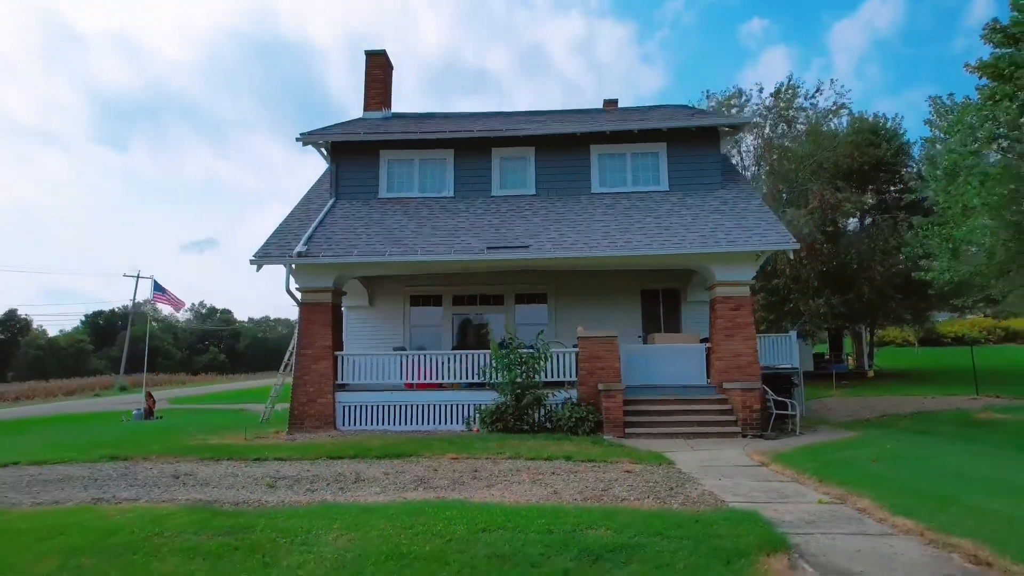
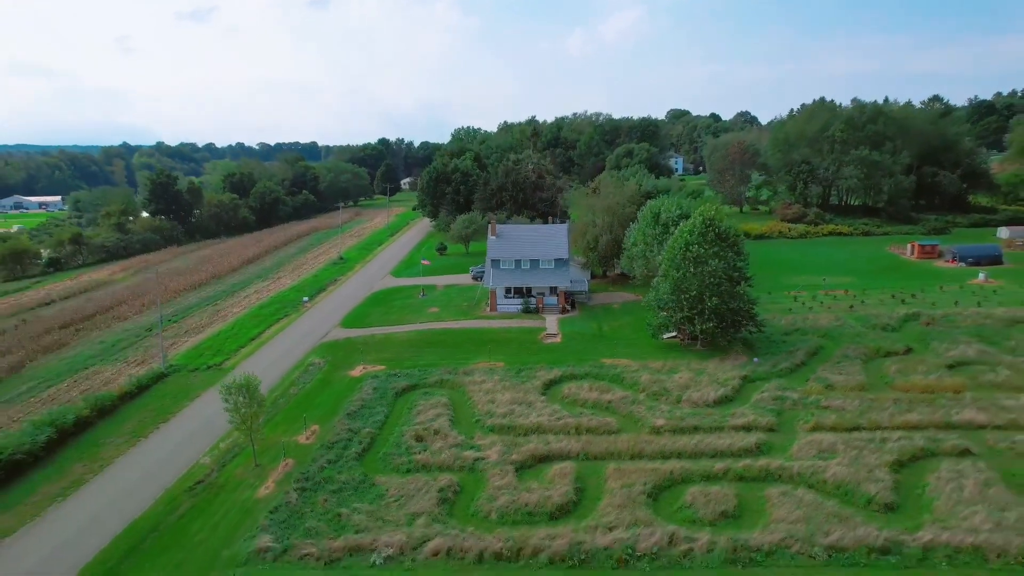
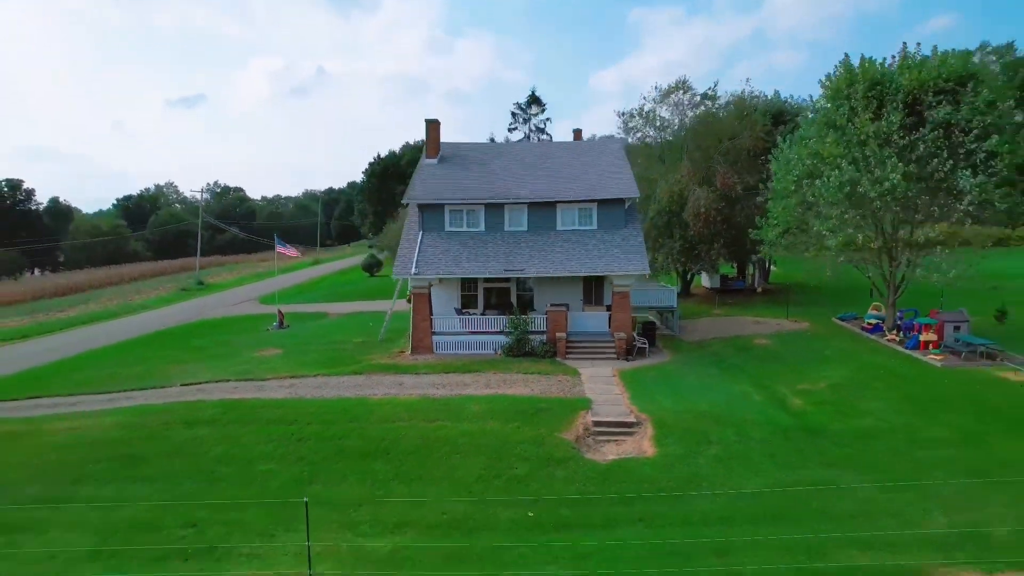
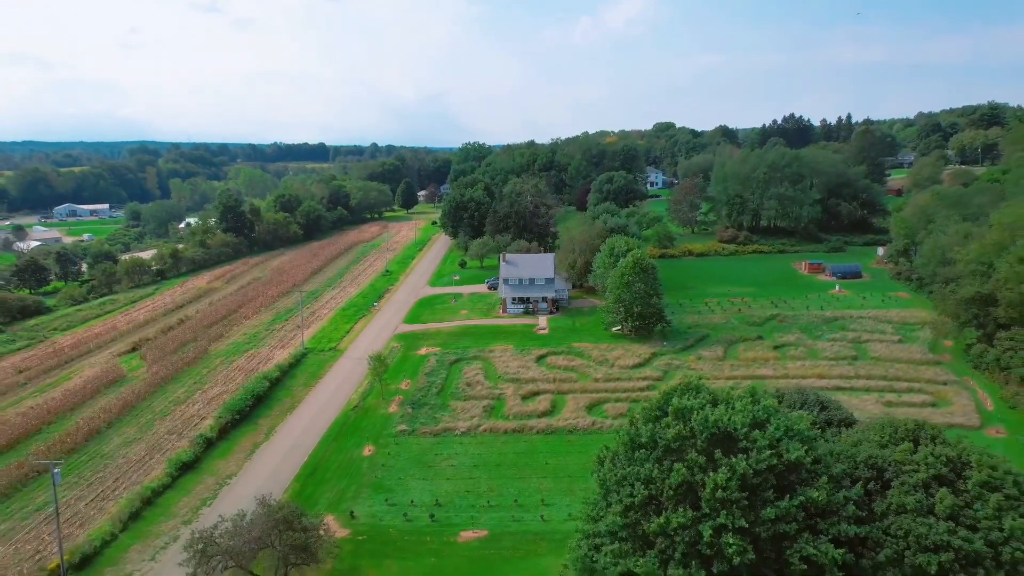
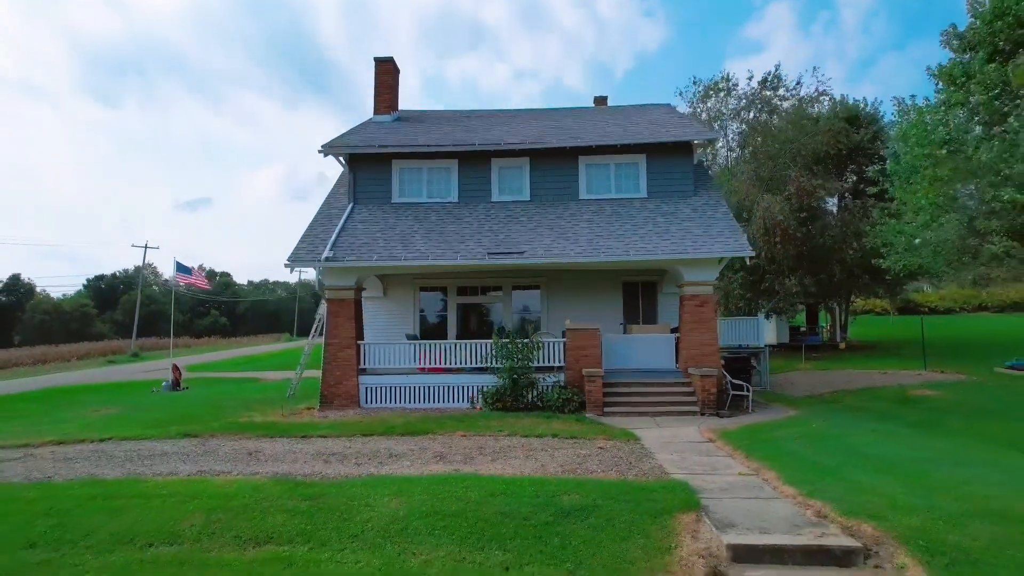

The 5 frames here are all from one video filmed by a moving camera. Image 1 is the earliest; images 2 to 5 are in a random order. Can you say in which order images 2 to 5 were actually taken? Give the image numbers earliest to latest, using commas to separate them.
5, 3, 2, 4
